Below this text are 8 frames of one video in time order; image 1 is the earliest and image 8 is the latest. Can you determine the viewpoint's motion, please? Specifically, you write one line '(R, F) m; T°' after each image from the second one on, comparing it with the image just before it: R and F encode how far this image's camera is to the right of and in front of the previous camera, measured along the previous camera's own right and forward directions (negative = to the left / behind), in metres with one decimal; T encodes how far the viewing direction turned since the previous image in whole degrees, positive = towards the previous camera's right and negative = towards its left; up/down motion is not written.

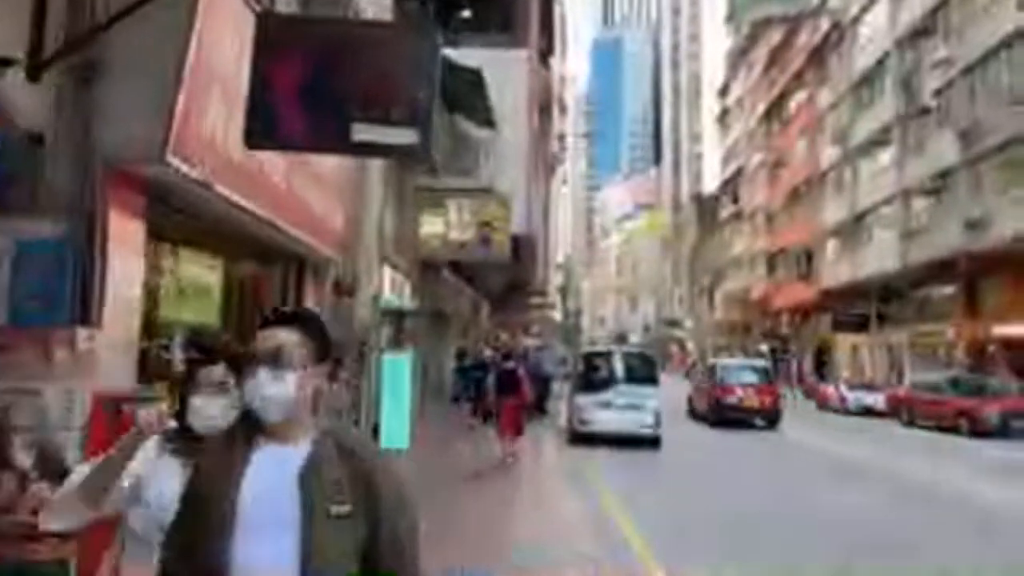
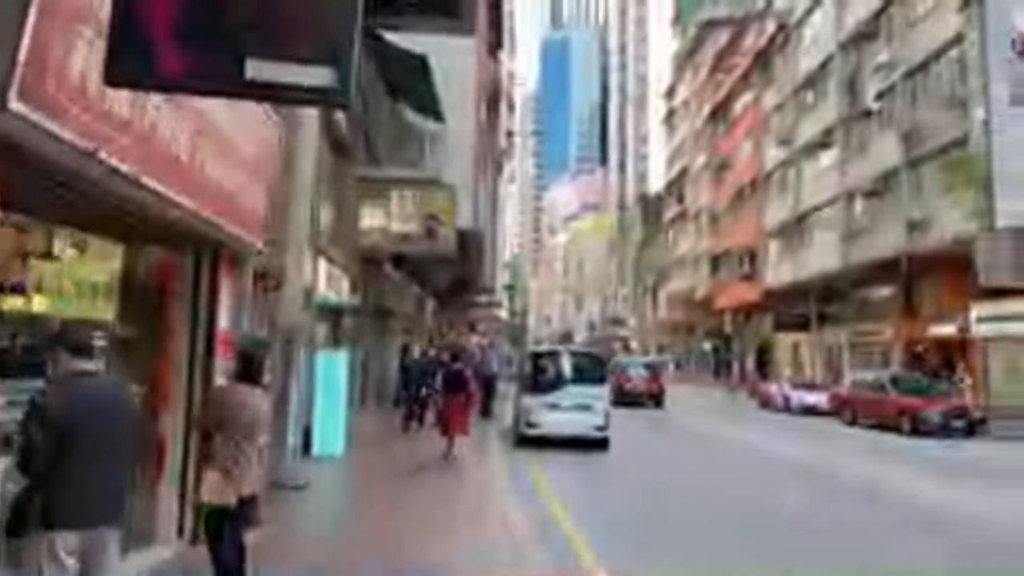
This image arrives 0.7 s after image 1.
(0.0, +0.1) m; +2°
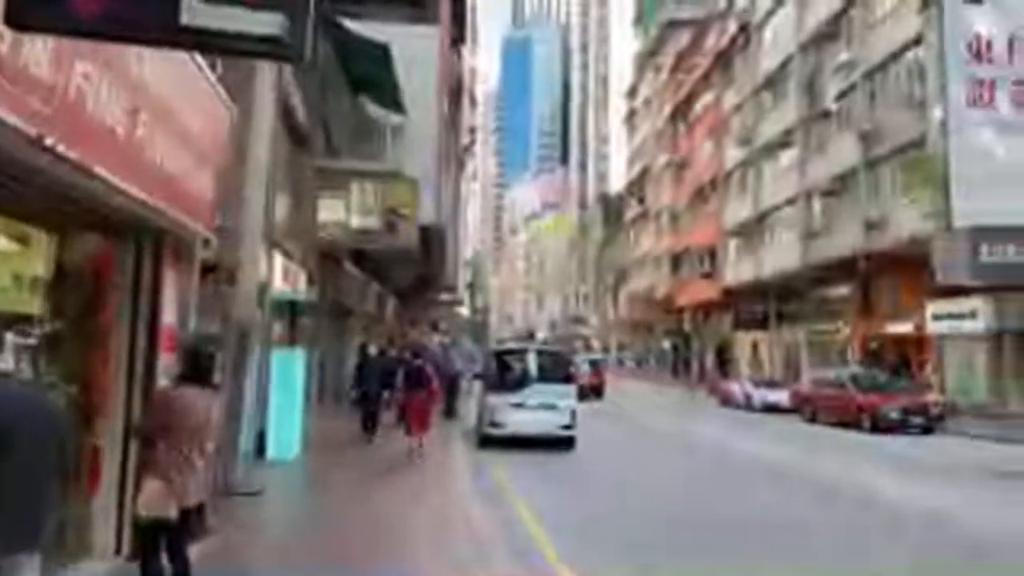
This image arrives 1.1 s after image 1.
(0.0, 0.0) m; +2°
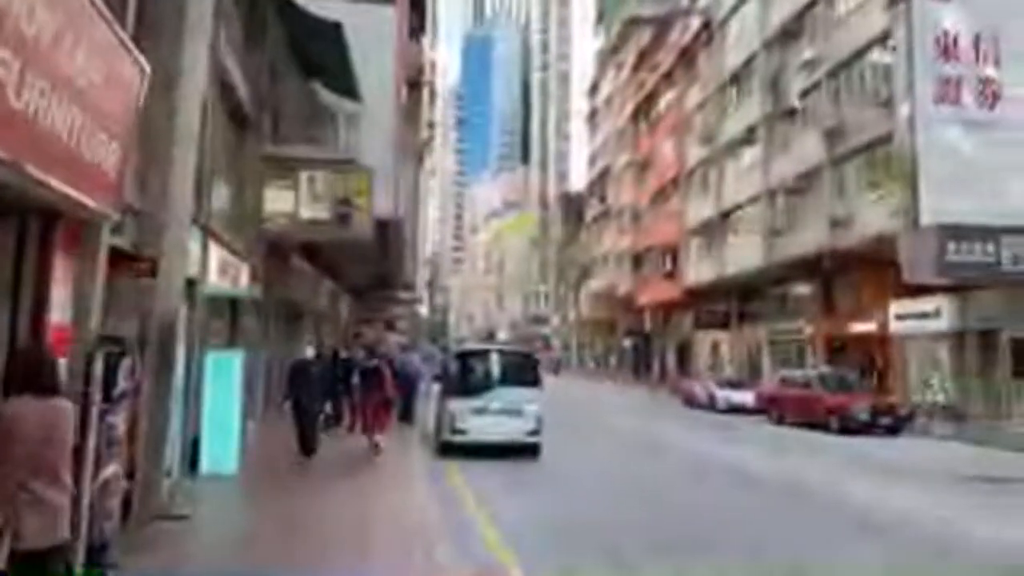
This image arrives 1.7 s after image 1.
(0.0, +0.9) m; +2°
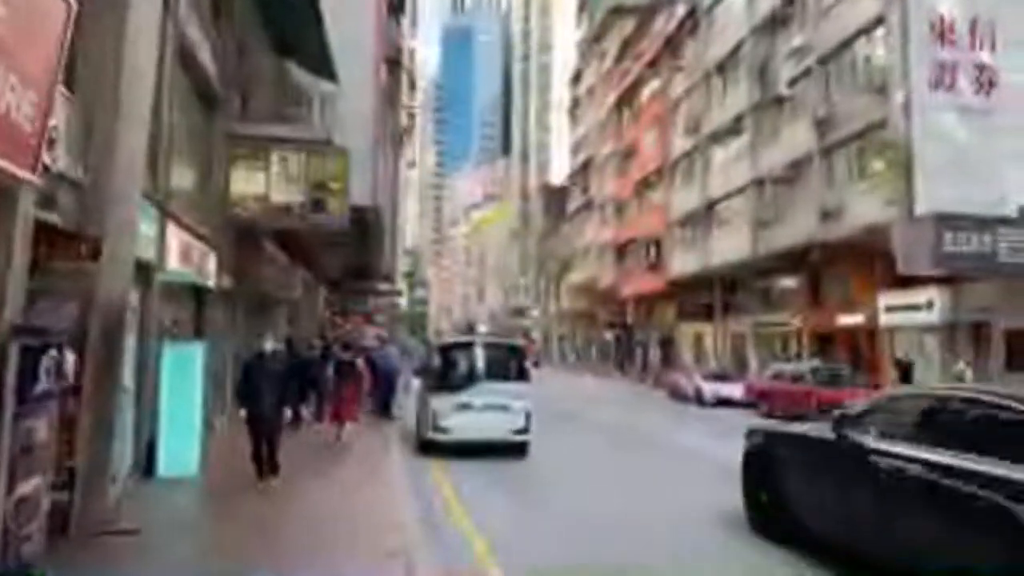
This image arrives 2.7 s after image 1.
(-0.1, +1.2) m; +1°
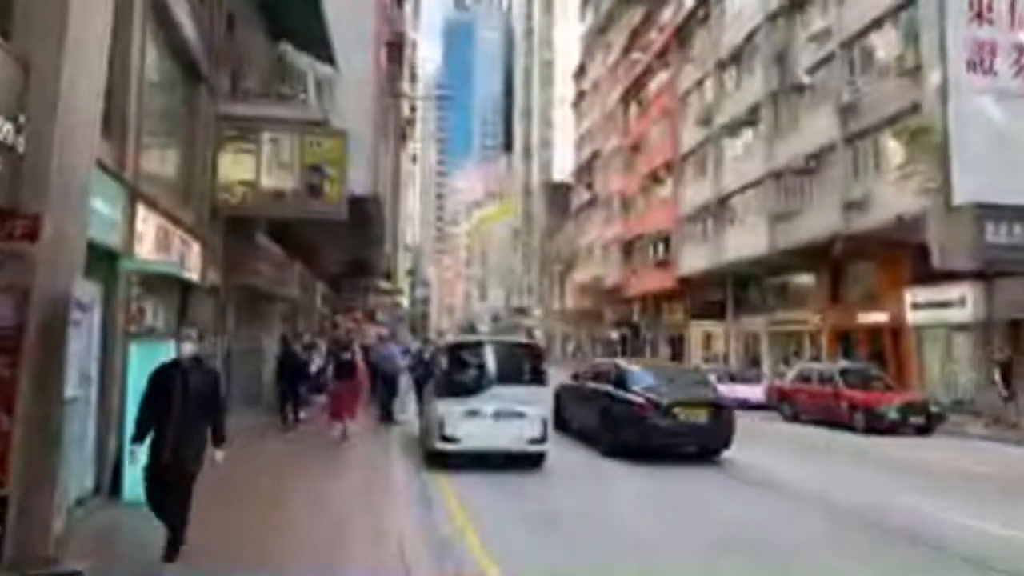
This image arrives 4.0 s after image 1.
(-0.2, +2.0) m; 0°
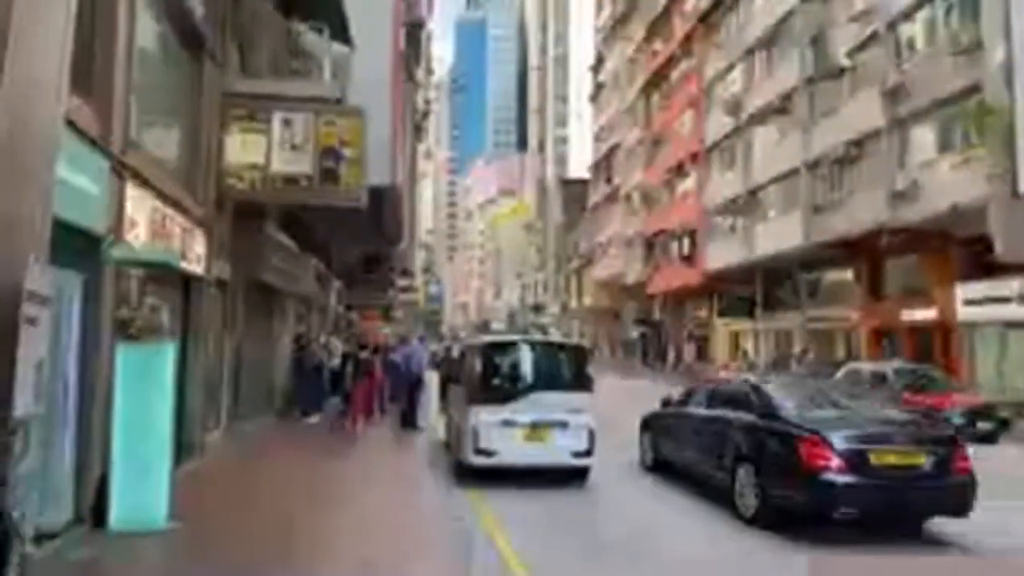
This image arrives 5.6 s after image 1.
(-0.4, +2.1) m; -1°
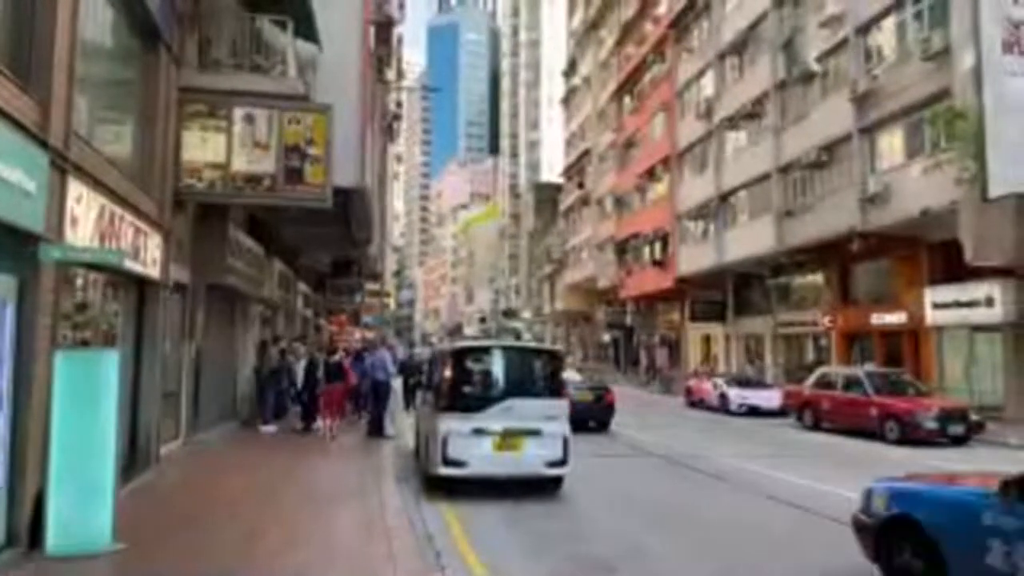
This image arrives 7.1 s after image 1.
(+0.1, +0.4) m; +1°
